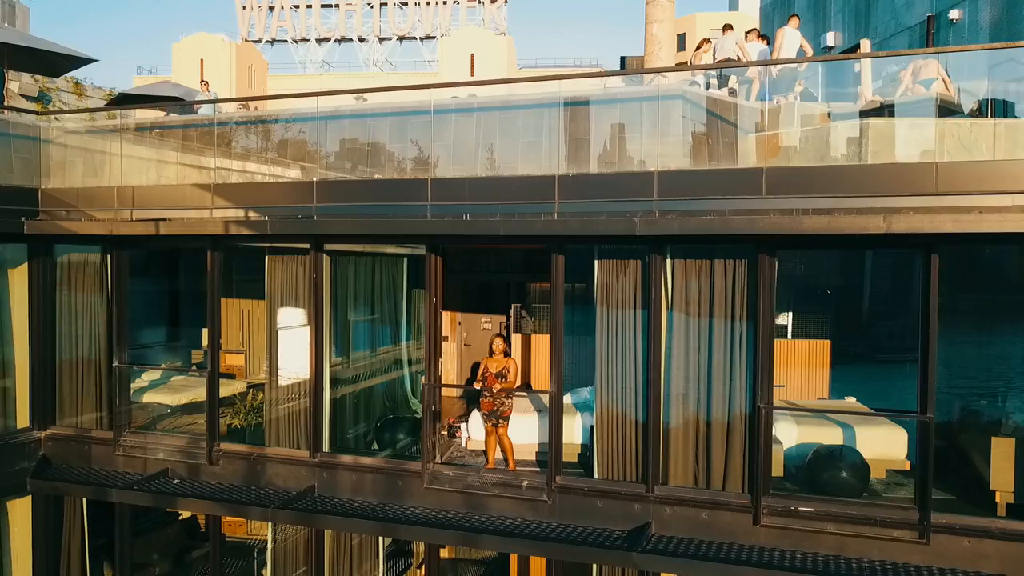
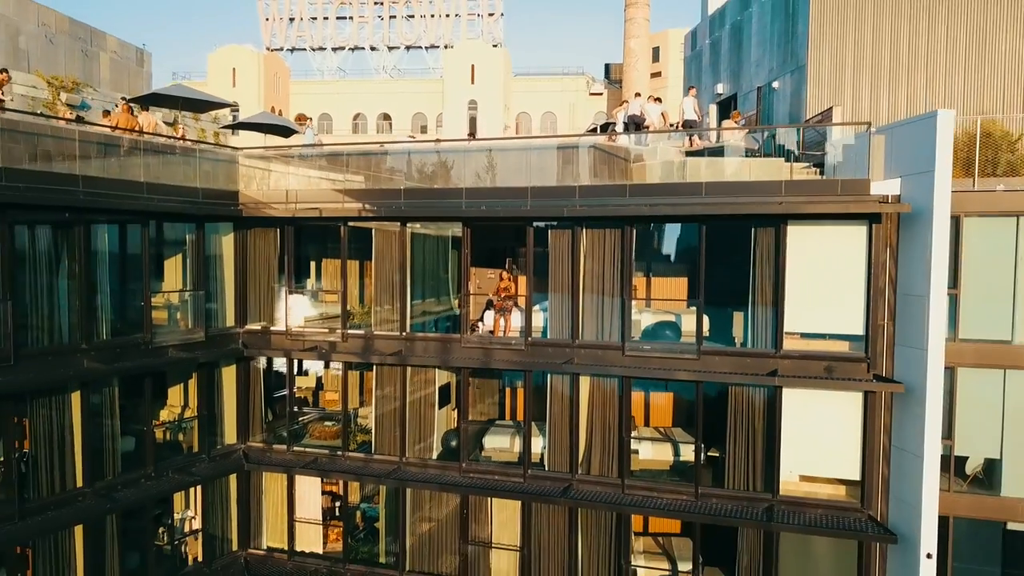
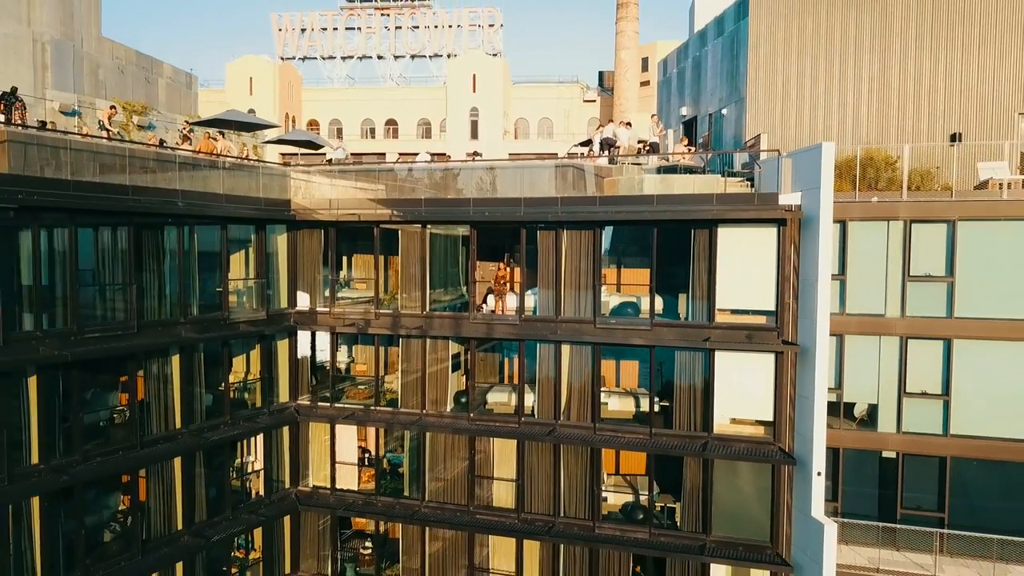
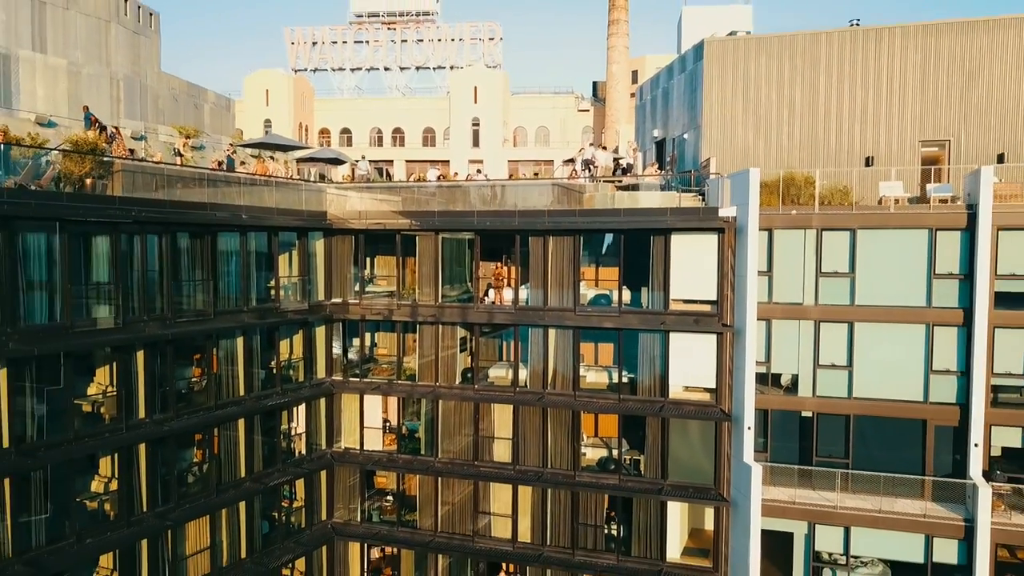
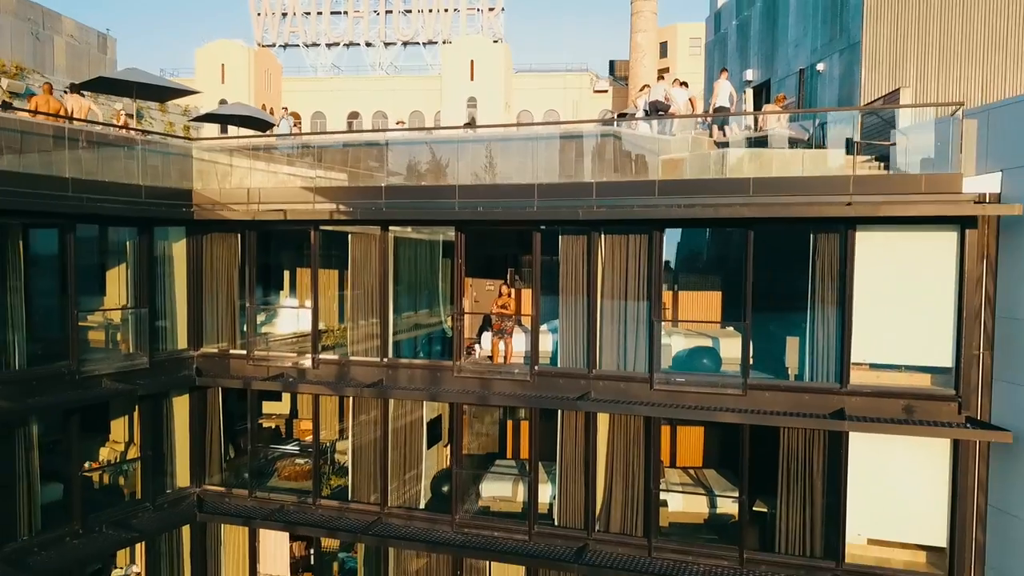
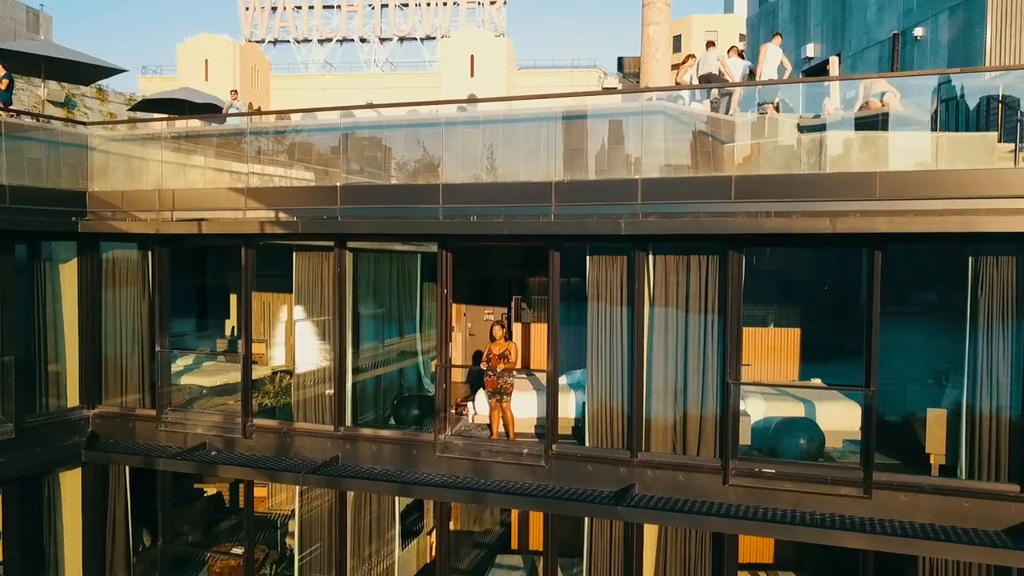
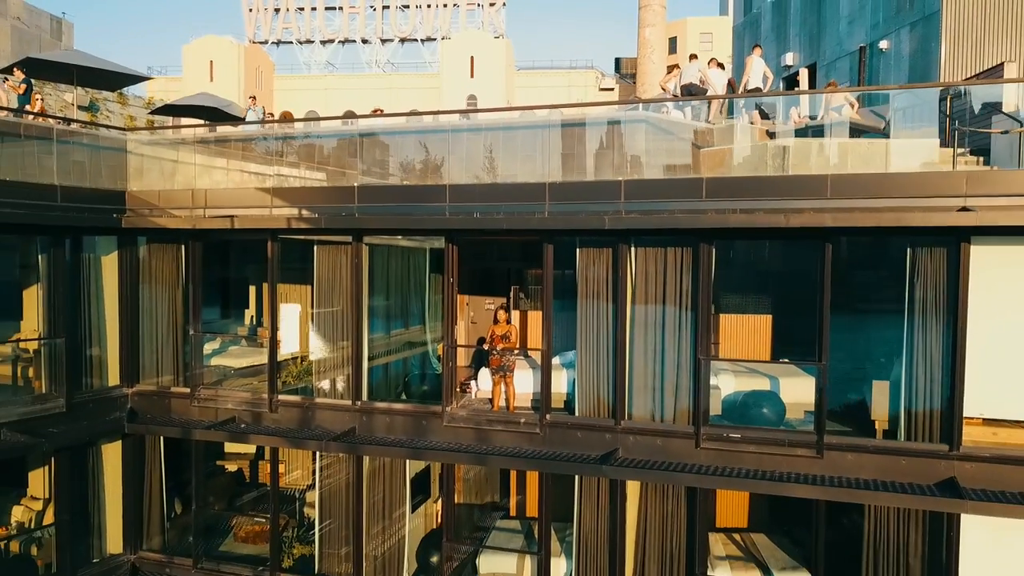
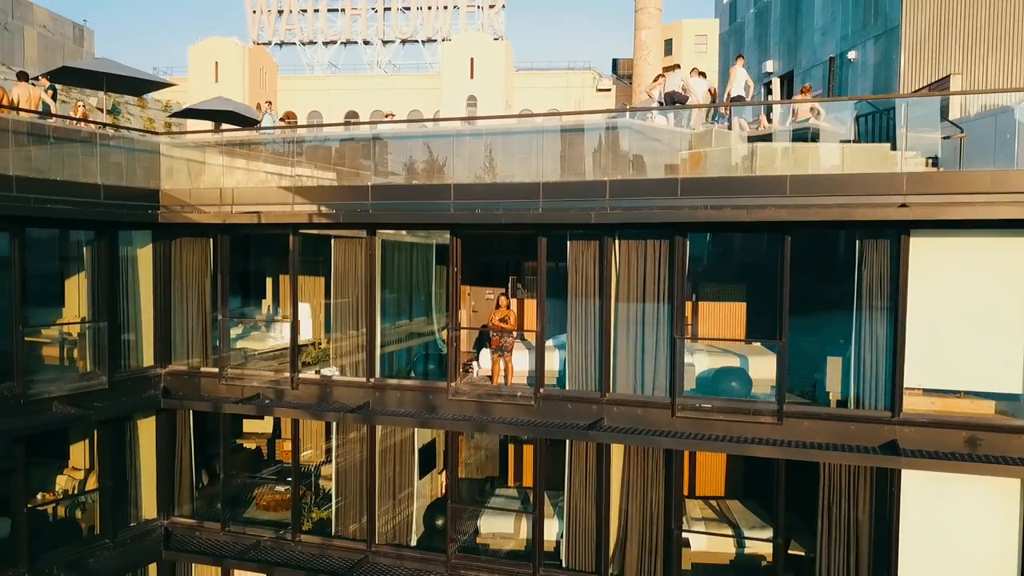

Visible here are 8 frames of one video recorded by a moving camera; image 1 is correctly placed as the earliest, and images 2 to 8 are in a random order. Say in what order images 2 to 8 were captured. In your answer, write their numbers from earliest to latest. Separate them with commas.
6, 7, 8, 5, 2, 3, 4
